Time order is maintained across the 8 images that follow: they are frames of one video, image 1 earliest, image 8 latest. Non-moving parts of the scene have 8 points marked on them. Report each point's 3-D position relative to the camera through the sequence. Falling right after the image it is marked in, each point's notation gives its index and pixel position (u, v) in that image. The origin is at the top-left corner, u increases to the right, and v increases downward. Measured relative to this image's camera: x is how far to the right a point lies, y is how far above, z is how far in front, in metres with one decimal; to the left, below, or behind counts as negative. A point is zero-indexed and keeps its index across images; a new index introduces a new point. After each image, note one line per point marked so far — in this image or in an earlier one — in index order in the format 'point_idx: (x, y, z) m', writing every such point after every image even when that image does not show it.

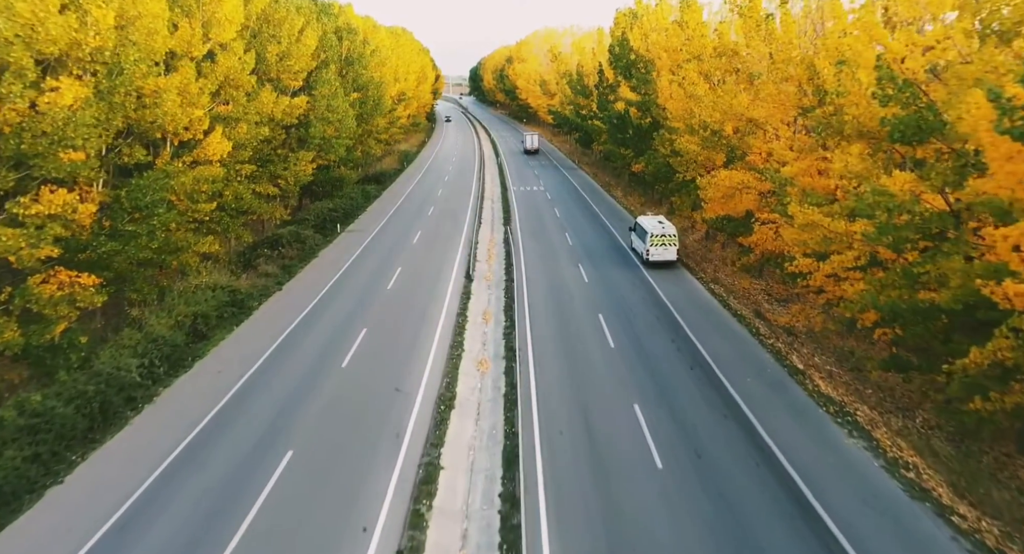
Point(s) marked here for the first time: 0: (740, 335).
0: (+6.9, -1.7, +18.7) m
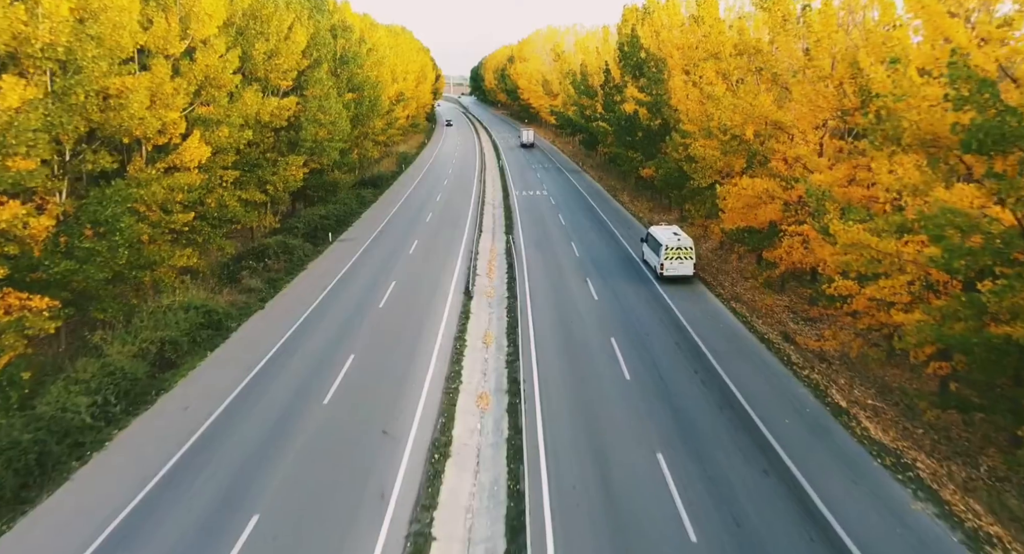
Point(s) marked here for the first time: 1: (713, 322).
0: (+7.0, -2.3, +16.8) m
1: (+6.5, -1.4, +20.0) m
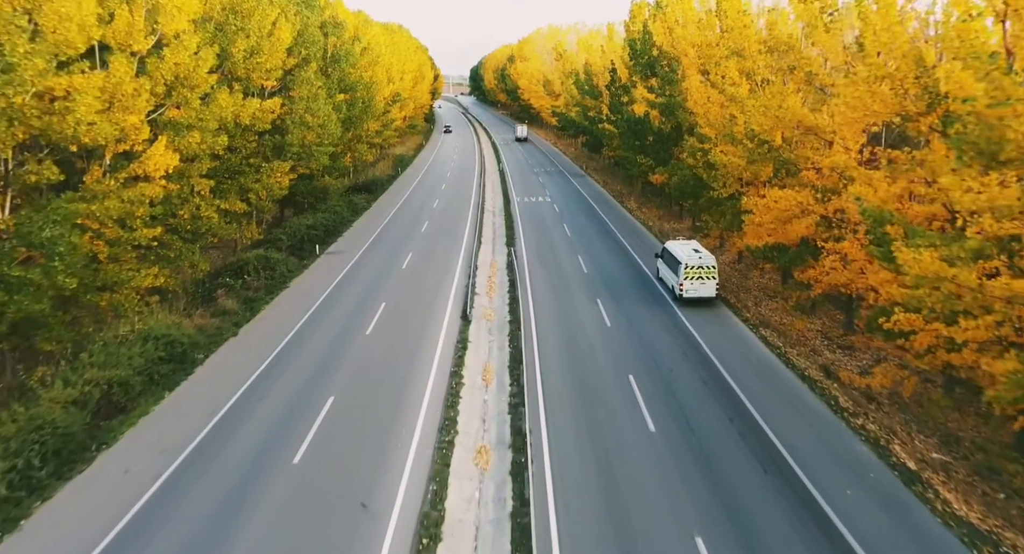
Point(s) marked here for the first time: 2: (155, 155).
0: (+7.1, -3.0, +14.5) m
1: (+6.6, -2.2, +17.7) m
2: (-11.2, +3.9, +19.4) m
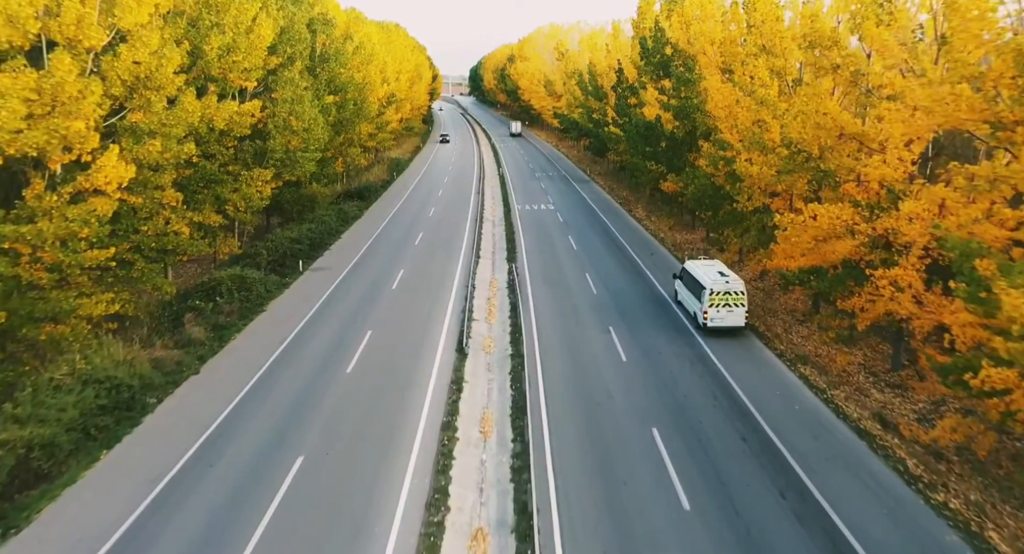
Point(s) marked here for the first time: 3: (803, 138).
0: (+7.1, -3.8, +12.1) m
1: (+6.7, -2.9, +15.3) m
2: (-11.2, +3.1, +17.0) m
3: (+8.2, +3.9, +17.4) m
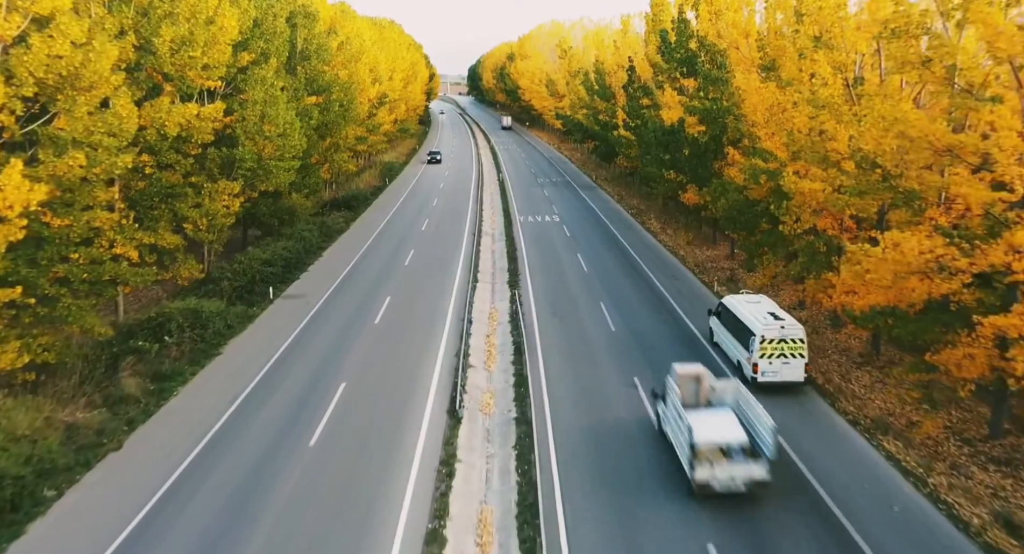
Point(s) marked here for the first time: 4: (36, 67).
0: (+7.2, -4.9, +8.6) m
1: (+6.8, -4.0, +11.8) m
2: (-11.1, +2.0, +13.4) m
3: (+8.3, +2.9, +13.9) m
4: (-11.7, +5.2, +15.2) m
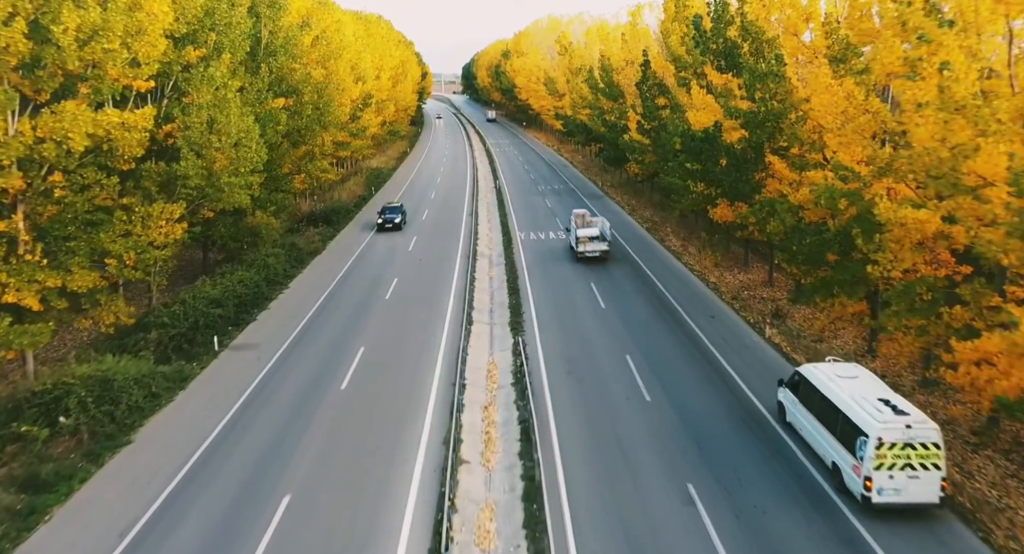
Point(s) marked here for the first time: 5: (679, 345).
0: (+7.4, -6.1, +4.2) m
1: (+7.0, -5.3, +7.4) m
2: (-10.9, +0.6, +8.9) m
3: (+8.4, +1.6, +9.5) m
4: (-11.6, +3.8, +10.7) m
5: (+5.0, -1.9, +18.5) m
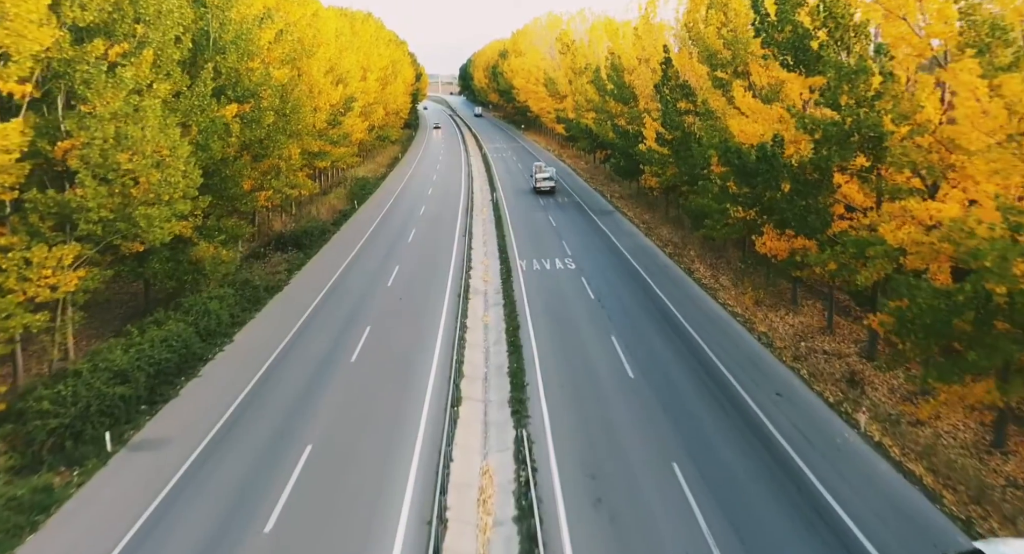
0: (+7.5, -7.7, -0.7) m
1: (+7.0, -6.8, +2.5) m
2: (-10.9, -1.1, +4.0) m
3: (+8.4, +0.1, +4.6) m
4: (-11.6, +2.1, +5.7) m
5: (+5.0, -3.4, +13.5) m
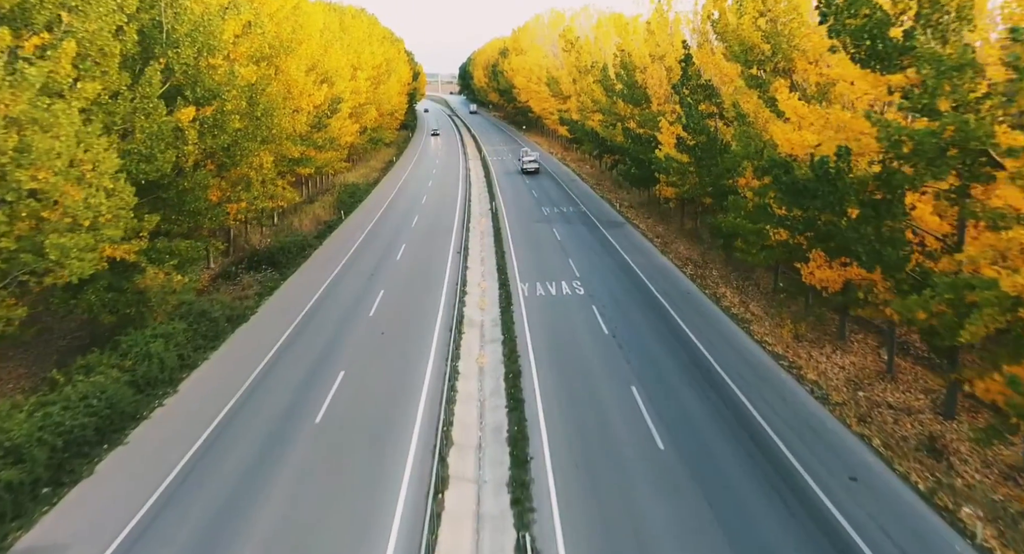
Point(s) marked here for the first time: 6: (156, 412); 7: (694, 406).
0: (+7.5, -8.7, -4.0) m
1: (+7.0, -7.8, -0.8) m
2: (-10.9, -2.1, +0.6) m
3: (+8.4, -0.9, +1.3) m
4: (-11.6, +1.1, +2.4) m
5: (+5.0, -4.4, +10.2) m
6: (-9.0, -3.2, +15.8) m
7: (+4.5, -3.2, +14.9) m
